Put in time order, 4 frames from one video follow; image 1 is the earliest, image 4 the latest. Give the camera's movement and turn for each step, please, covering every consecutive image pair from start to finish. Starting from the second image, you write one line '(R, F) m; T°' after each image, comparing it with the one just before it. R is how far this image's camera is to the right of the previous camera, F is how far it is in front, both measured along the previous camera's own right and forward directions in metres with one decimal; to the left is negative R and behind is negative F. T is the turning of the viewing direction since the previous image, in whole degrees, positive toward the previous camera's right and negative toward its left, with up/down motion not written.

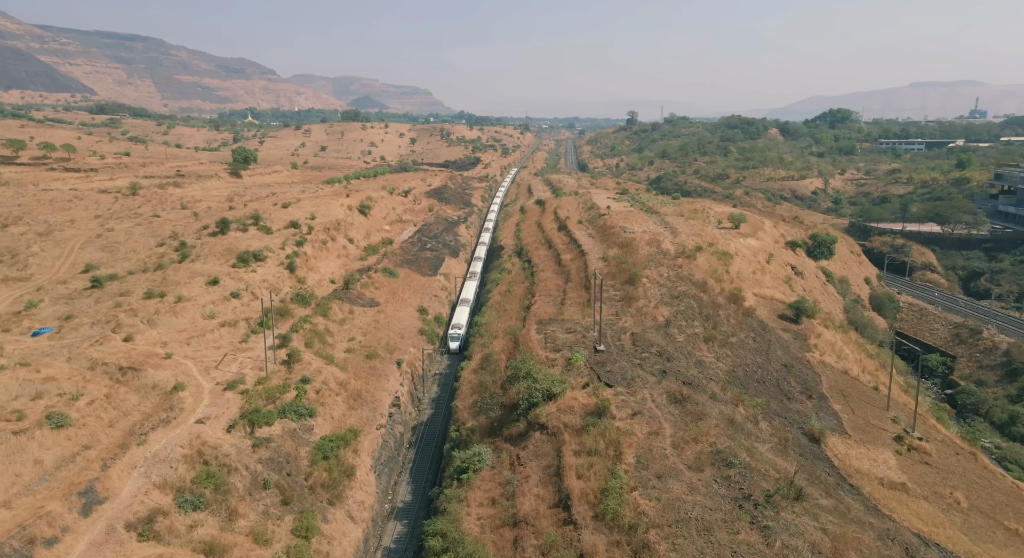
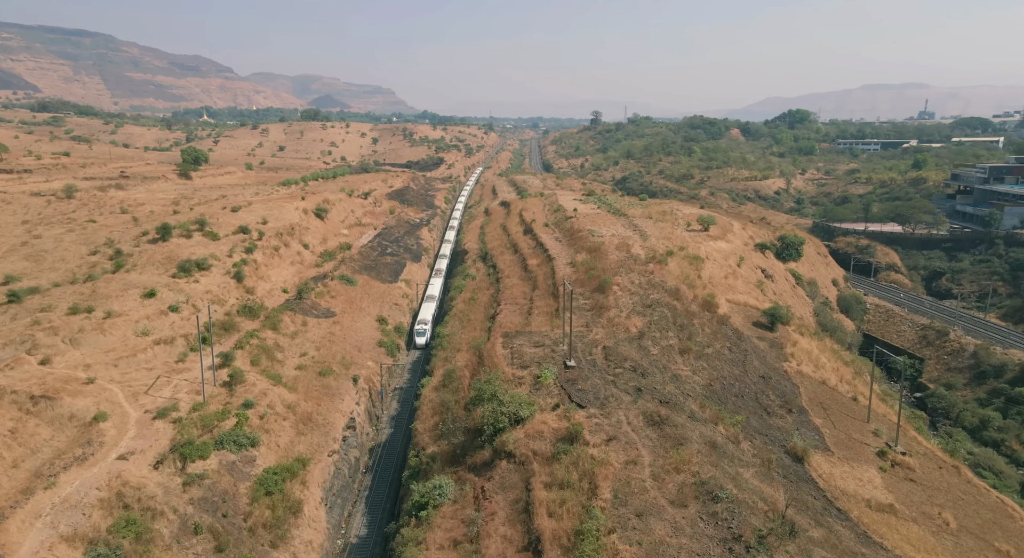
(+0.1, +2.2) m; +3°
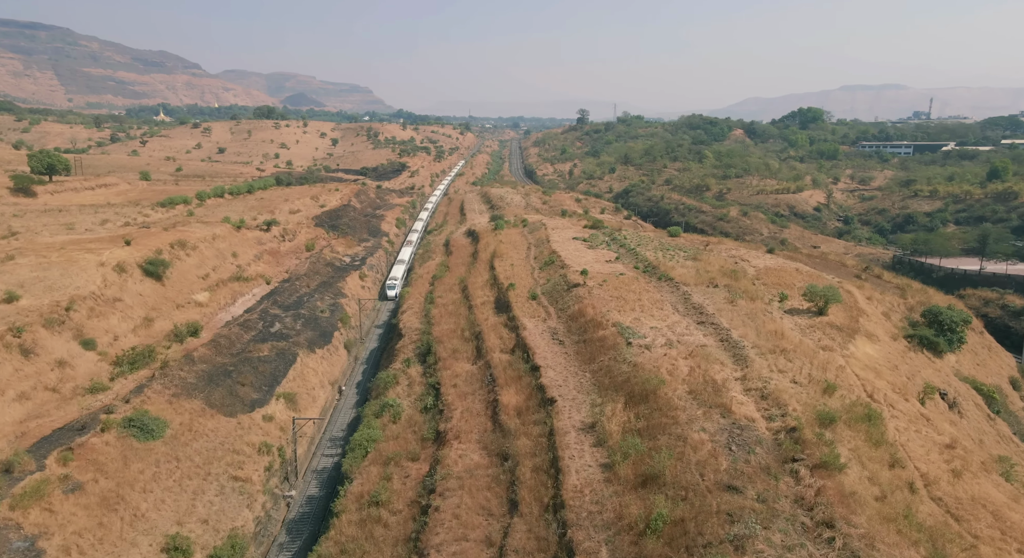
(+1.0, +25.4) m; +2°
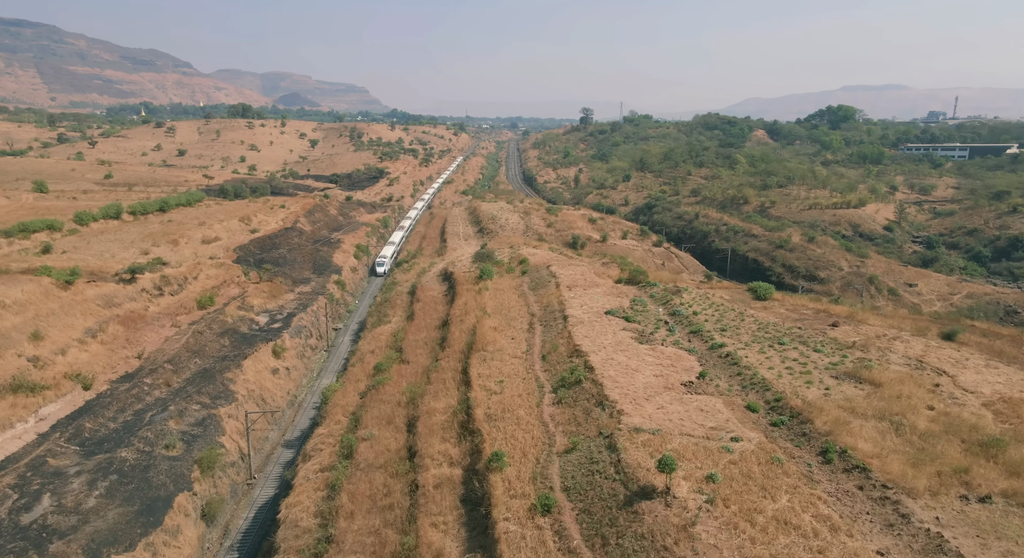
(+0.3, +19.8) m; 0°
